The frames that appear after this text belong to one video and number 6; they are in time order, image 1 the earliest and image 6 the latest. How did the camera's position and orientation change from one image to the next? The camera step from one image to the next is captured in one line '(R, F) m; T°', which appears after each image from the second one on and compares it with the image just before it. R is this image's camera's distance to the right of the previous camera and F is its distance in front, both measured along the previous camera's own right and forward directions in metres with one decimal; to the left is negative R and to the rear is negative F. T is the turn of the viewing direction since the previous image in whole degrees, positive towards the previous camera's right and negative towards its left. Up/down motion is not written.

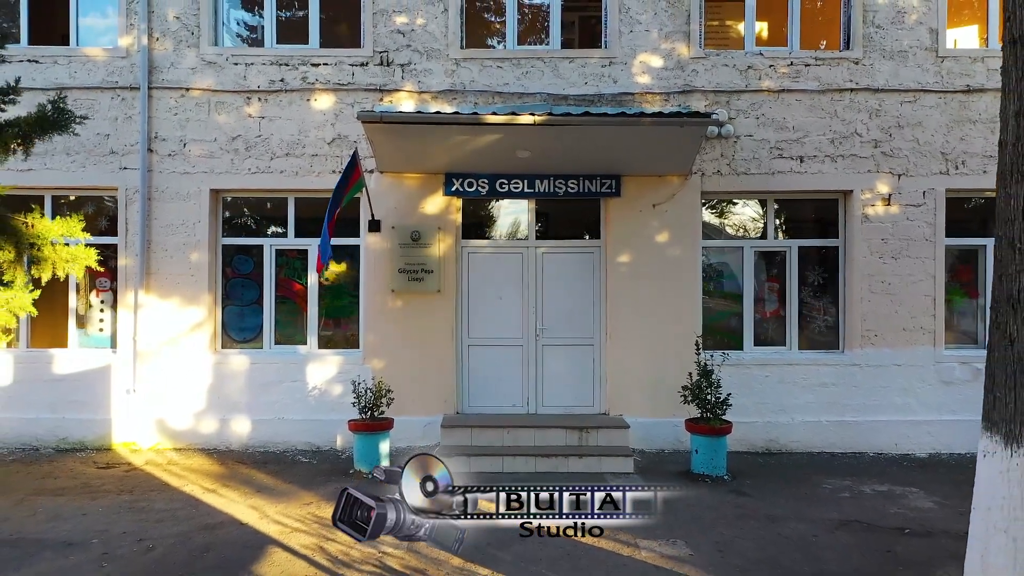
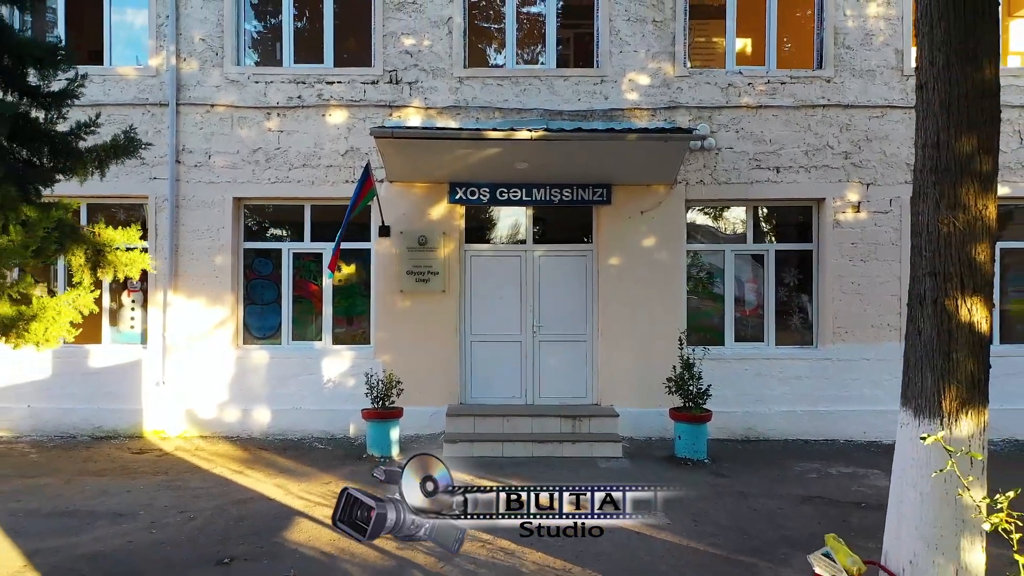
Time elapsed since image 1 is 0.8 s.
(0.0, -0.6) m; 0°
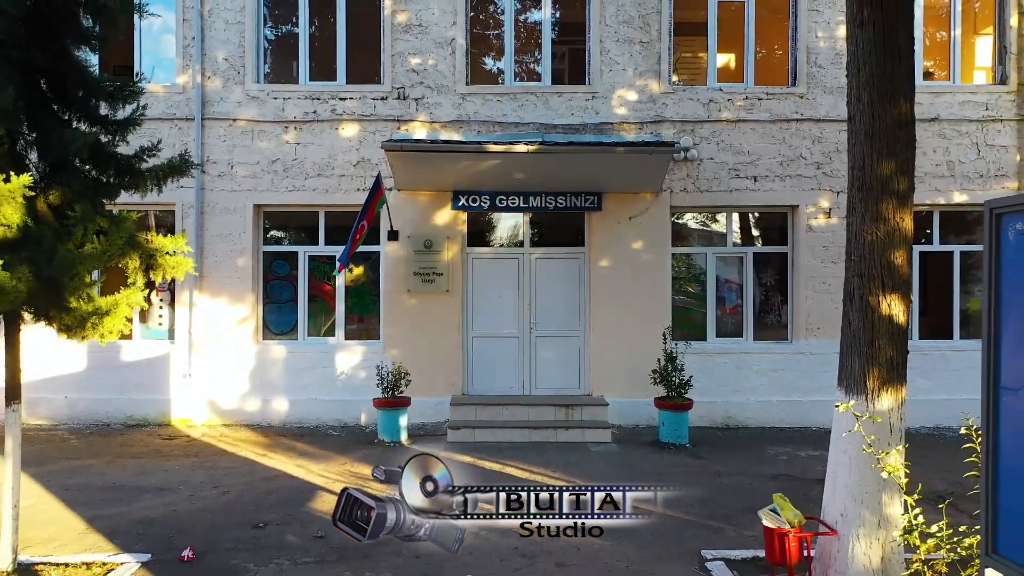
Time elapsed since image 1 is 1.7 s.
(0.0, -0.7) m; 0°
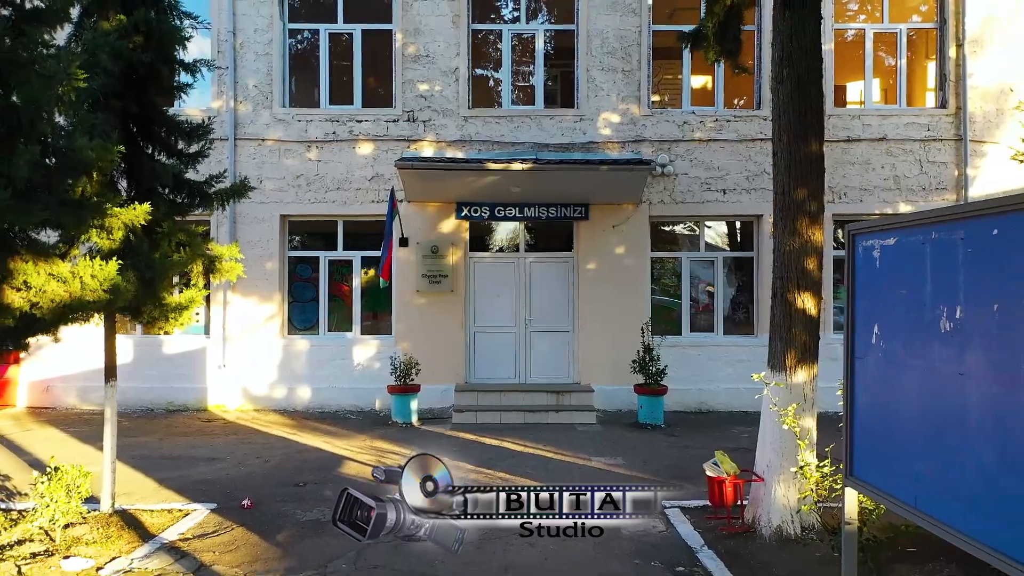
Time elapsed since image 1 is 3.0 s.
(0.0, -1.1) m; 0°
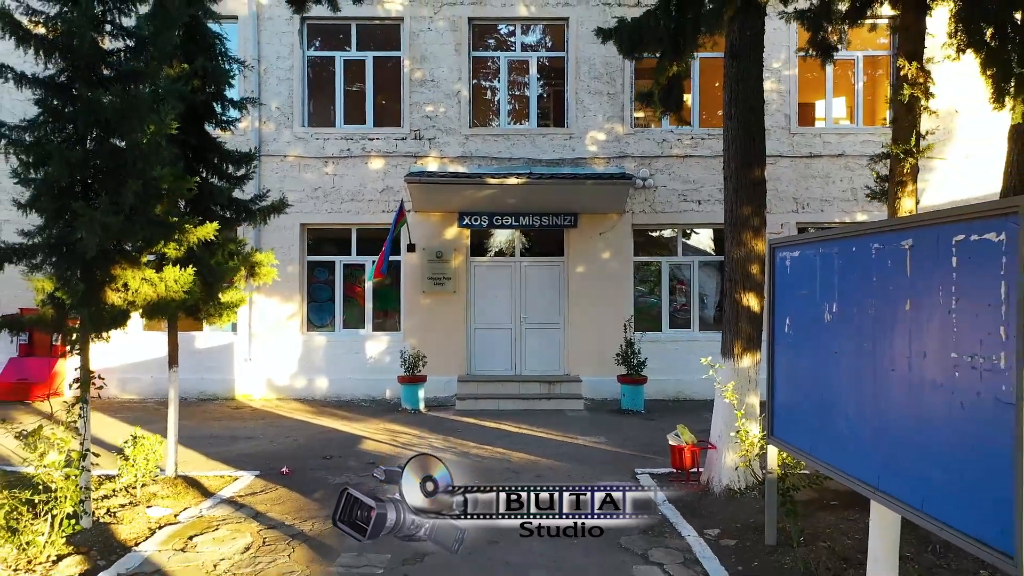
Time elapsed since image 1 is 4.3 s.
(0.0, -1.1) m; 0°
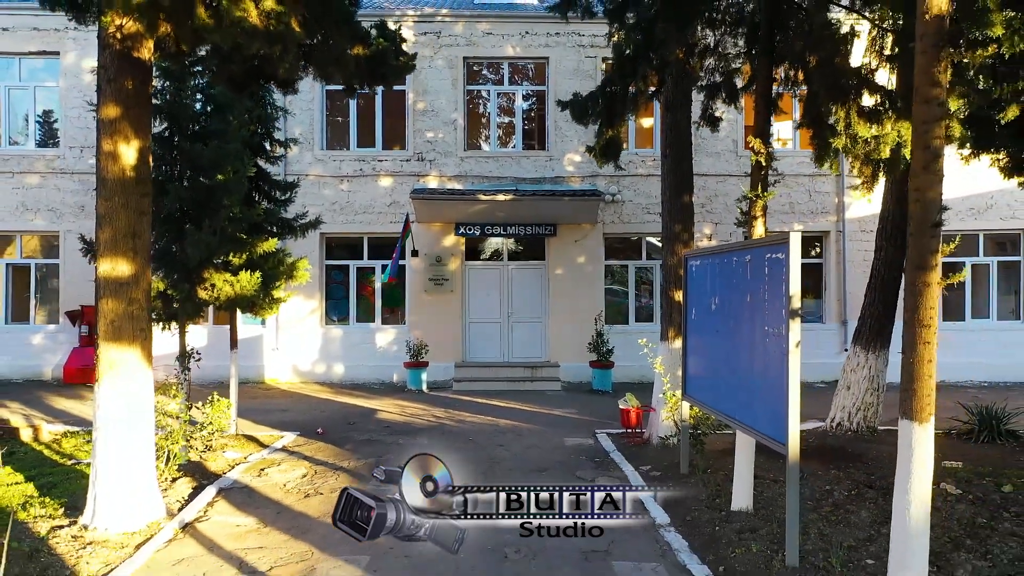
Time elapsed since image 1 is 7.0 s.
(+0.1, -1.8) m; 0°
